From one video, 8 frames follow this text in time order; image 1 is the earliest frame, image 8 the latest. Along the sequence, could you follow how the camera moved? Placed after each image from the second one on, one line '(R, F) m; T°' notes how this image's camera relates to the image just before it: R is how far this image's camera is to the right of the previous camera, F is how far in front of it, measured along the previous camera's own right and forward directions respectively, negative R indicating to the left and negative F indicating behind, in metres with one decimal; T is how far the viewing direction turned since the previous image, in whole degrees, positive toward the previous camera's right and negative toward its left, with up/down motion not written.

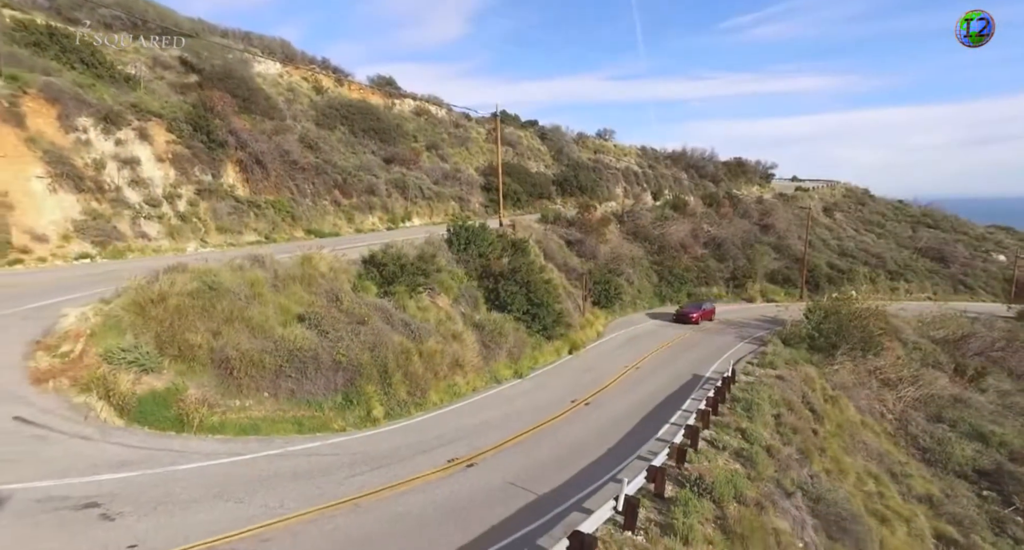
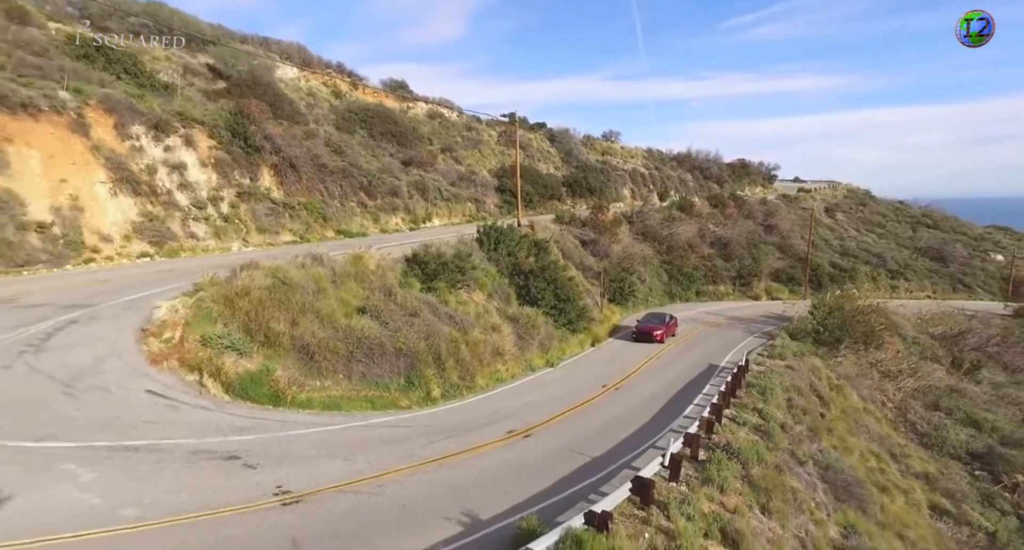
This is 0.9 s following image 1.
(-1.0, -1.4) m; 0°
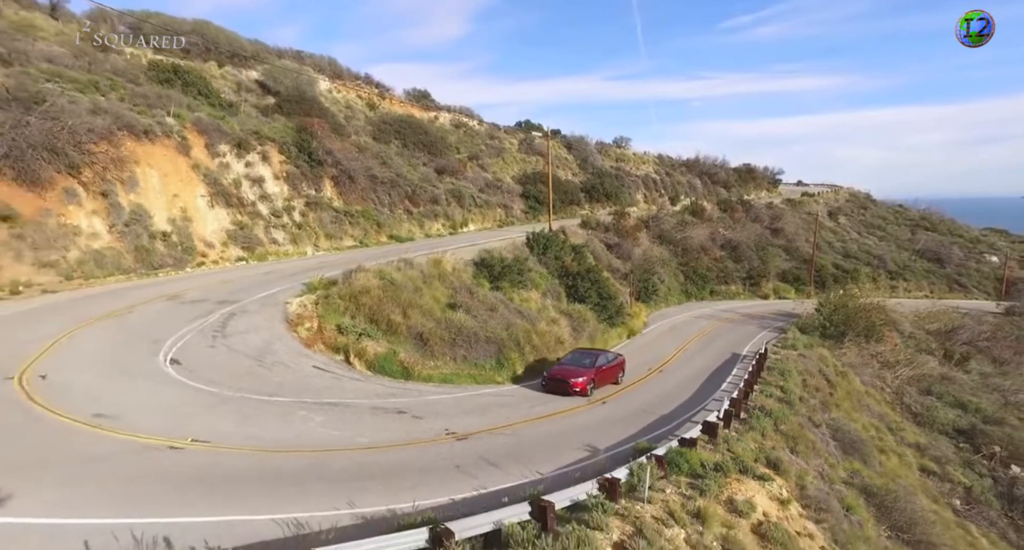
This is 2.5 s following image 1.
(-1.9, -3.0) m; 0°
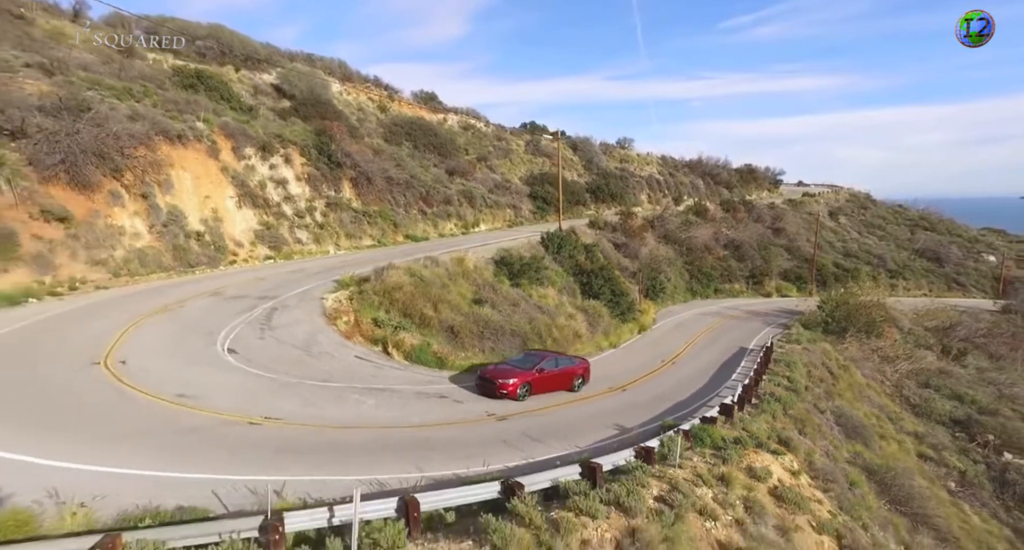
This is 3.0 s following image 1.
(-0.7, -1.0) m; 0°
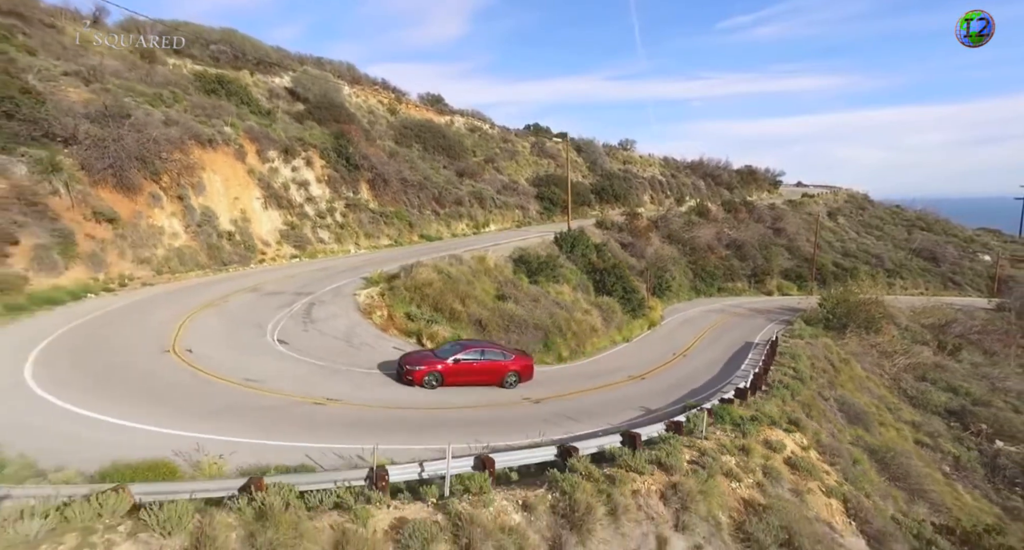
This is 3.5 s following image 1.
(-0.8, -1.1) m; 0°
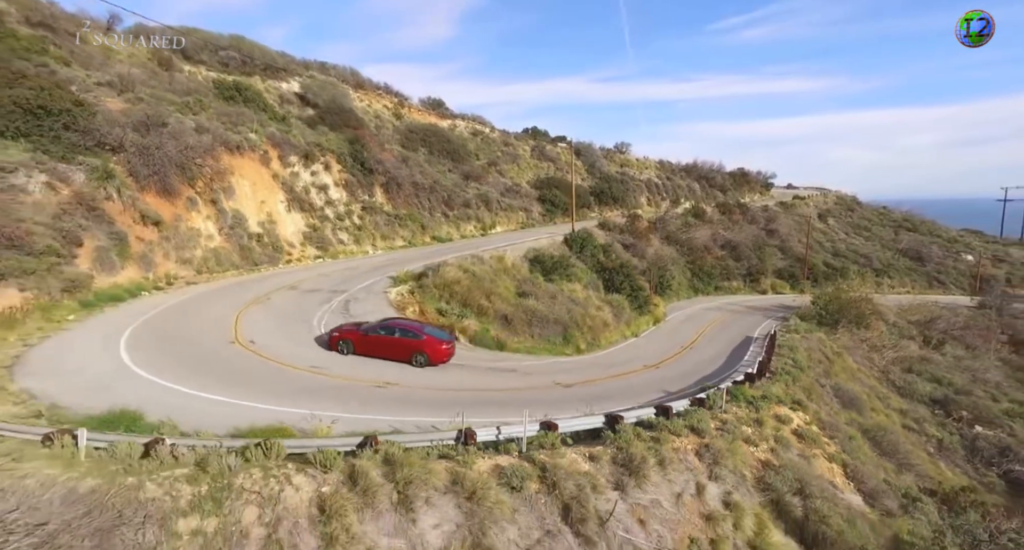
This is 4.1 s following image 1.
(-1.0, -1.4) m; +1°
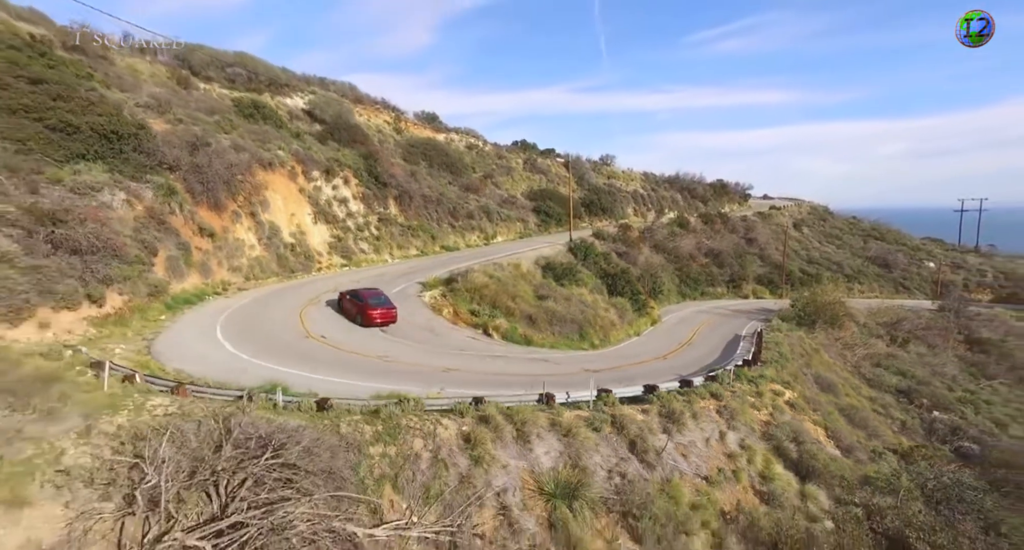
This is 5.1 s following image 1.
(-1.6, -2.4) m; +2°
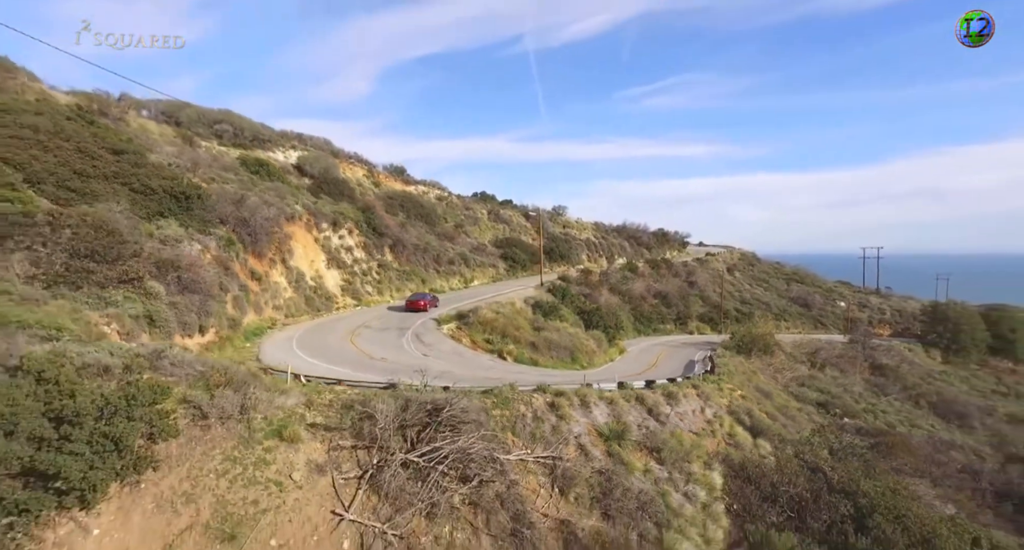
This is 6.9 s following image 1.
(-2.9, -4.7) m; +6°
